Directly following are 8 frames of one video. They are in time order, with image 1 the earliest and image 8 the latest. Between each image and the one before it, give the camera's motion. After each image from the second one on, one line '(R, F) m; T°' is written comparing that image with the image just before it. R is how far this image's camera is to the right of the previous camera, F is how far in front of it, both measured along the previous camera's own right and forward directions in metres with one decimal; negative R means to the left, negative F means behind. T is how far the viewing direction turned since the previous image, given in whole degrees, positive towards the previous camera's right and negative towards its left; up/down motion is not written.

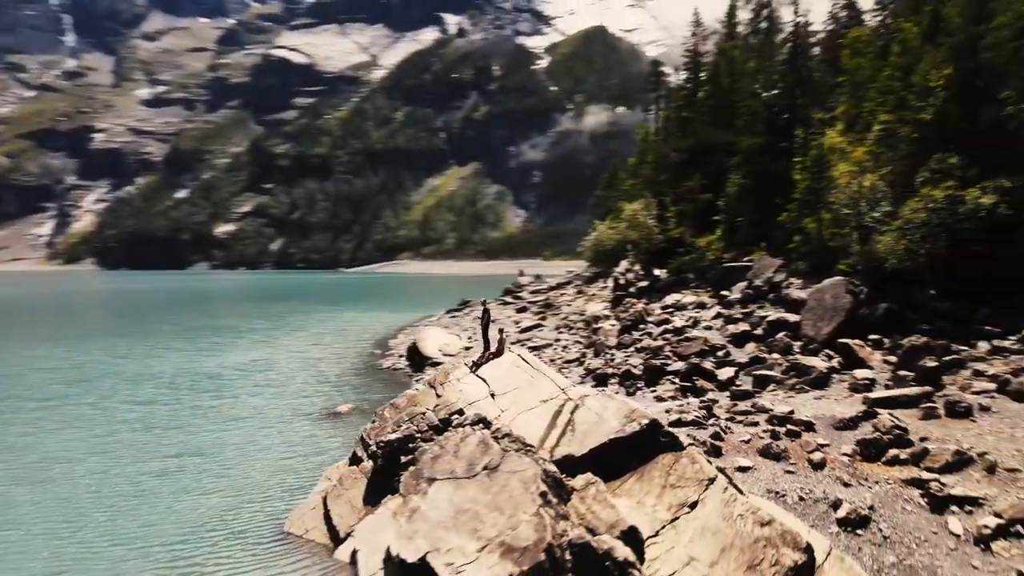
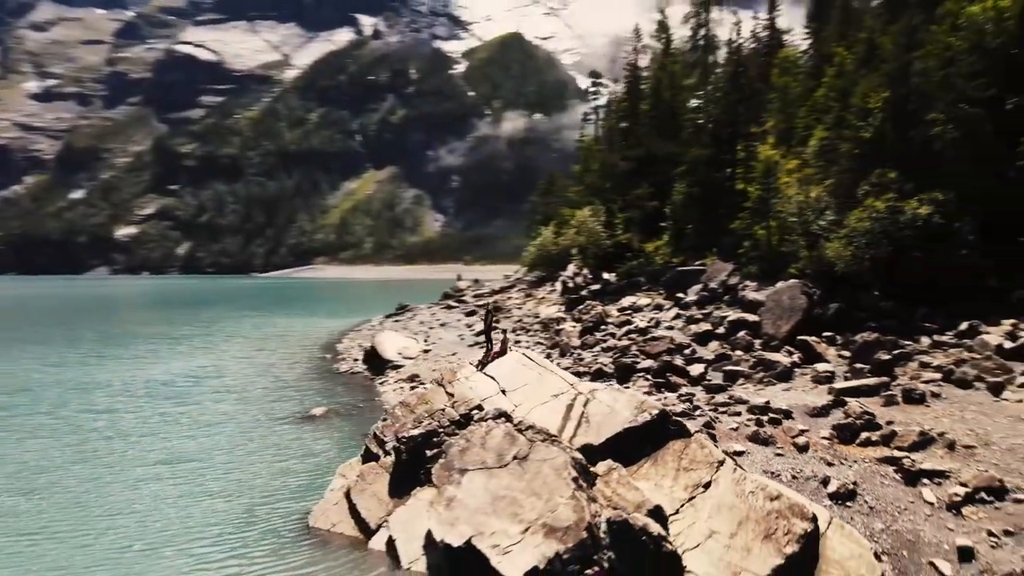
(-2.6, -1.1) m; +6°
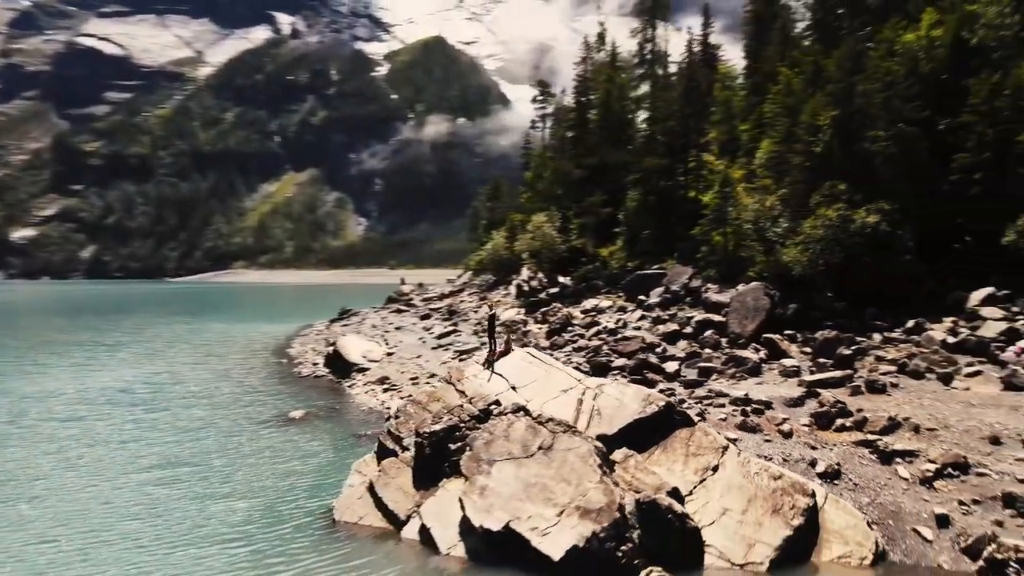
(-2.6, -1.1) m; +6°
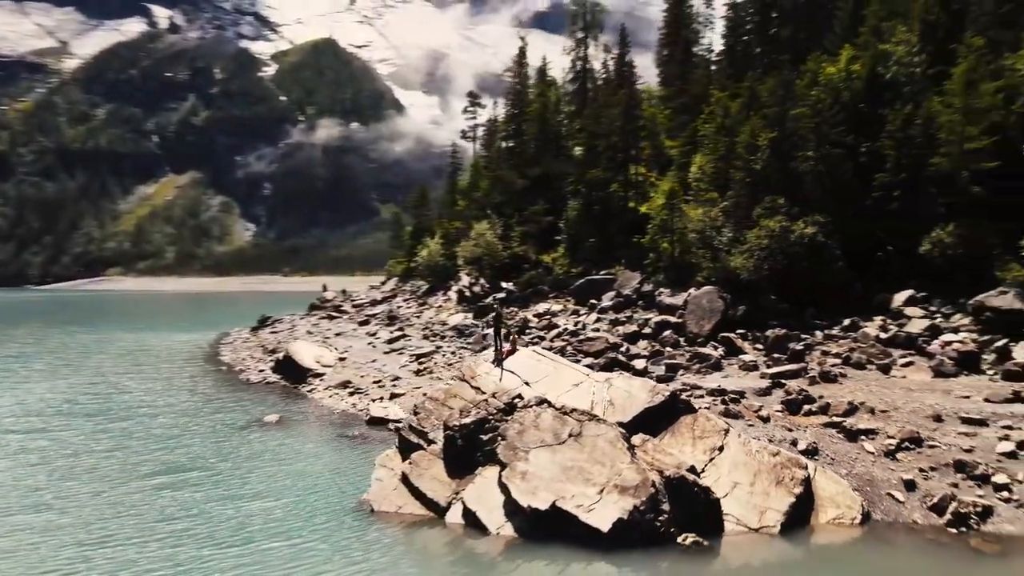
(-3.9, -1.5) m; +8°
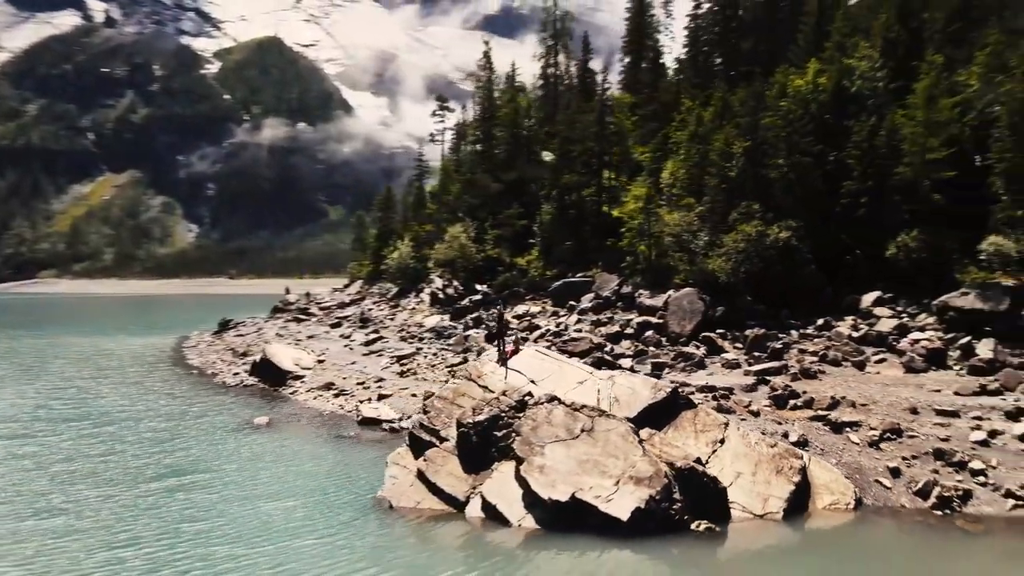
(-1.9, -0.7) m; +4°
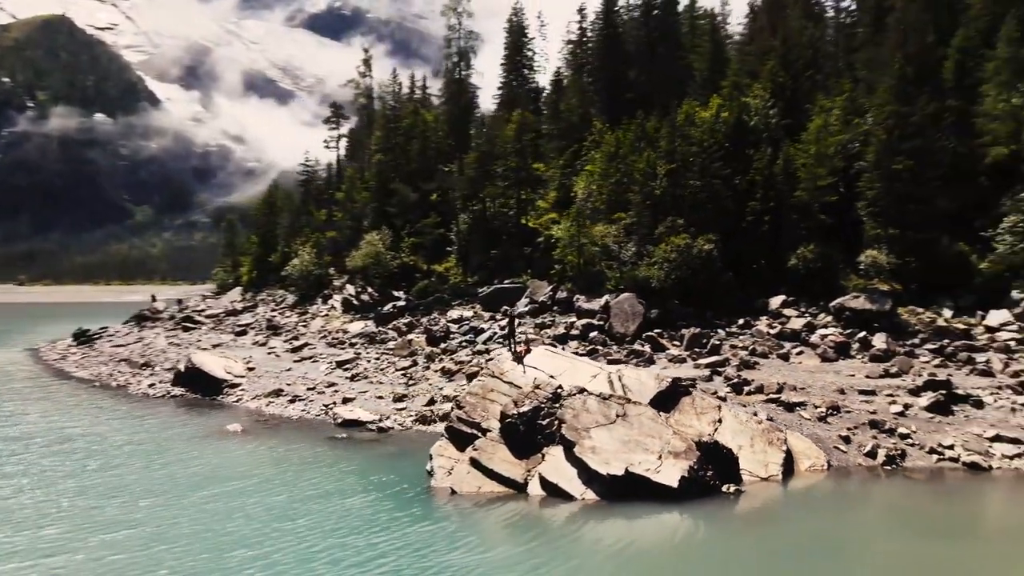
(-7.3, -1.9) m; +14°
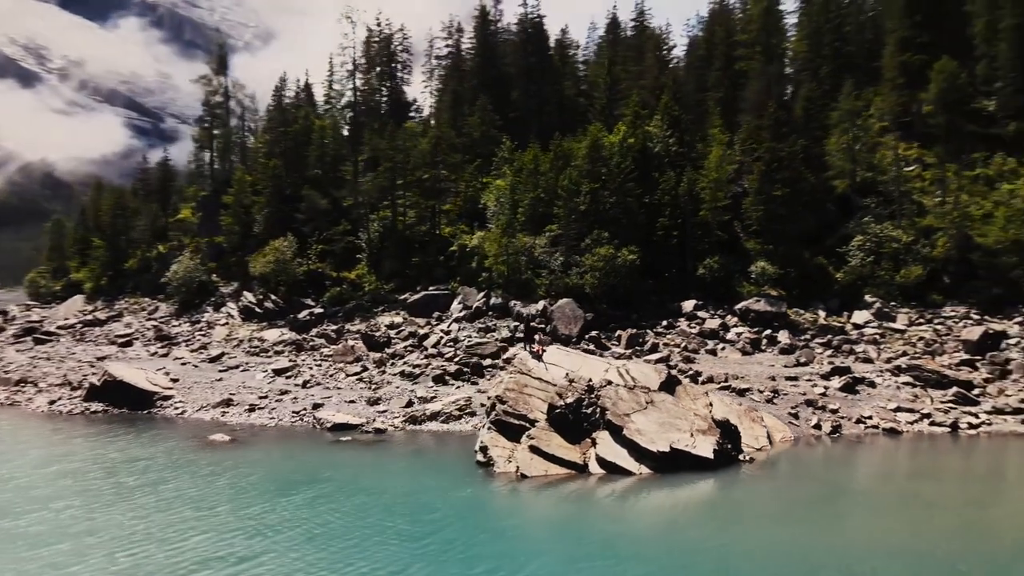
(-9.7, -1.4) m; +16°
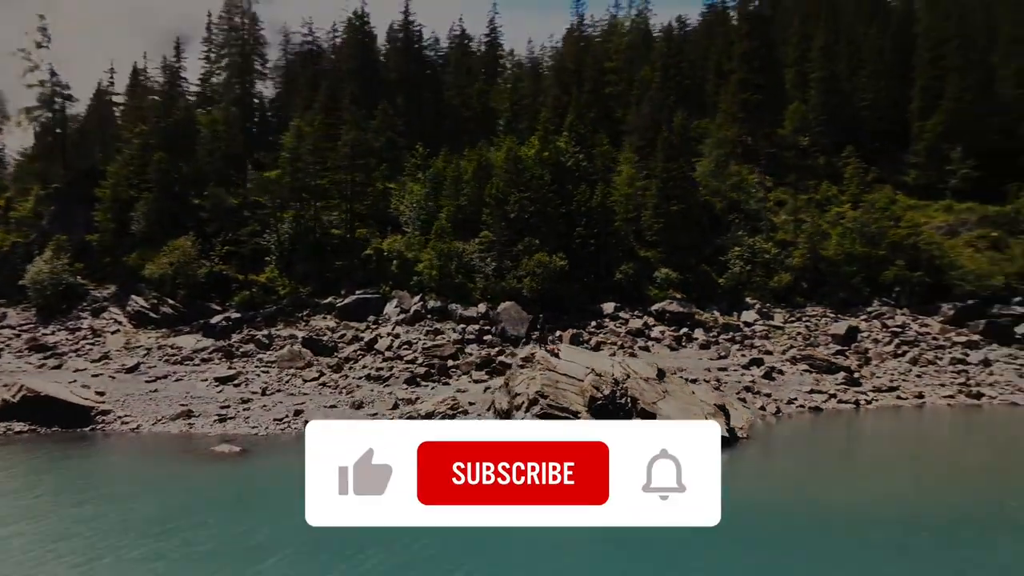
(-11.0, -0.5) m; +17°
